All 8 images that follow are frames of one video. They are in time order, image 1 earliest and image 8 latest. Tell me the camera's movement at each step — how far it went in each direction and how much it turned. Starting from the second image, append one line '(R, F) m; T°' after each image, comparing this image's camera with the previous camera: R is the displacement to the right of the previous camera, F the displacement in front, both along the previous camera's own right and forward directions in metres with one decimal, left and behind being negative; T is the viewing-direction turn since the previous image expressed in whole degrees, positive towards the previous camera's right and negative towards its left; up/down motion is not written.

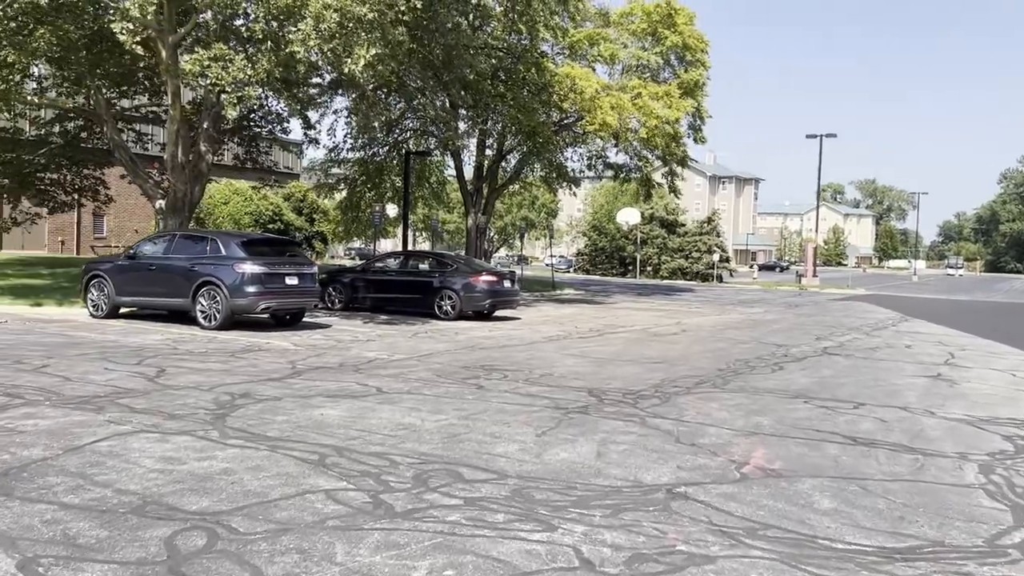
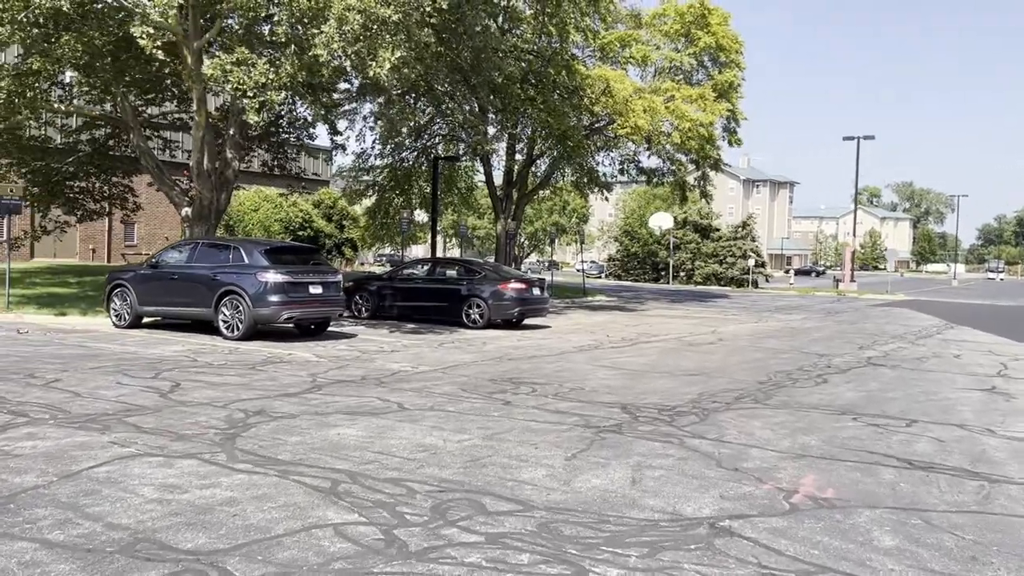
(0.0, +0.5) m; -2°
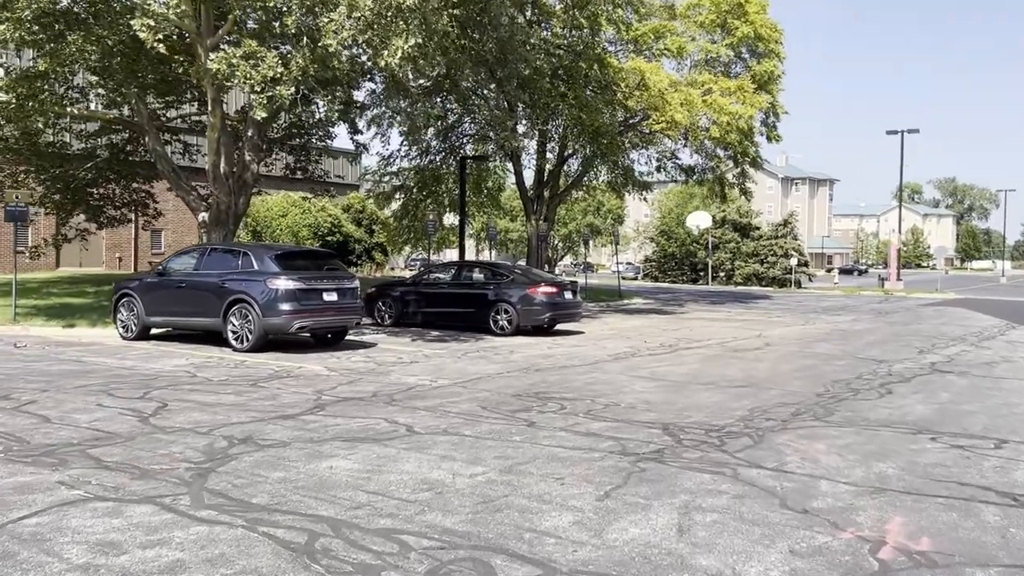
(+0.1, +1.1) m; -2°
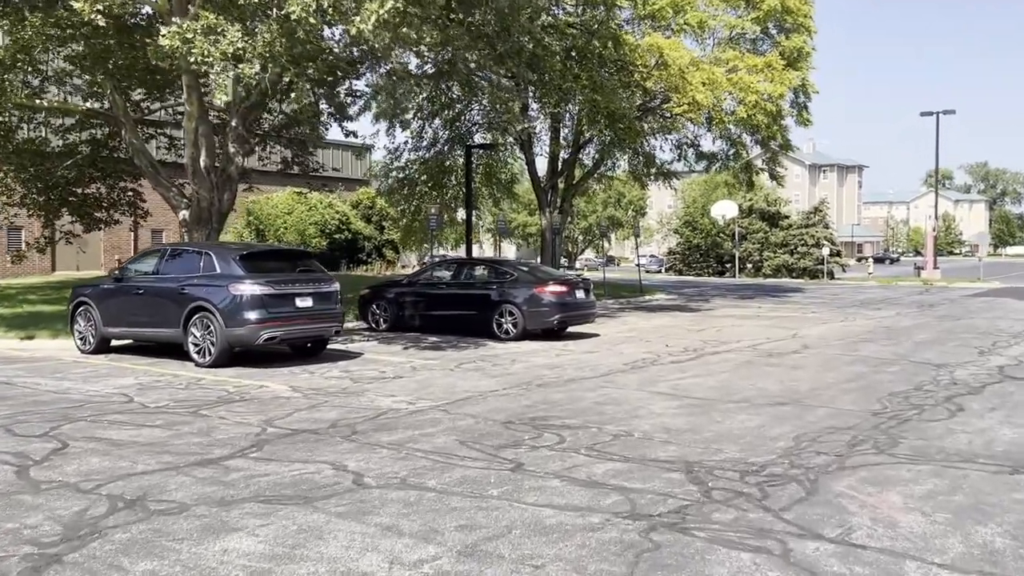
(+0.3, +1.7) m; -2°
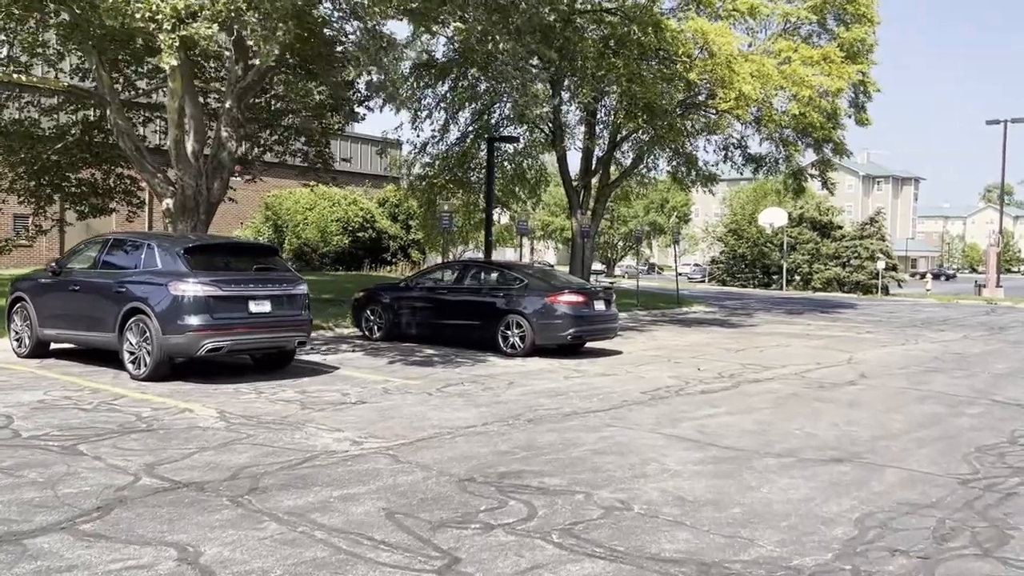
(+0.5, +2.0) m; -3°
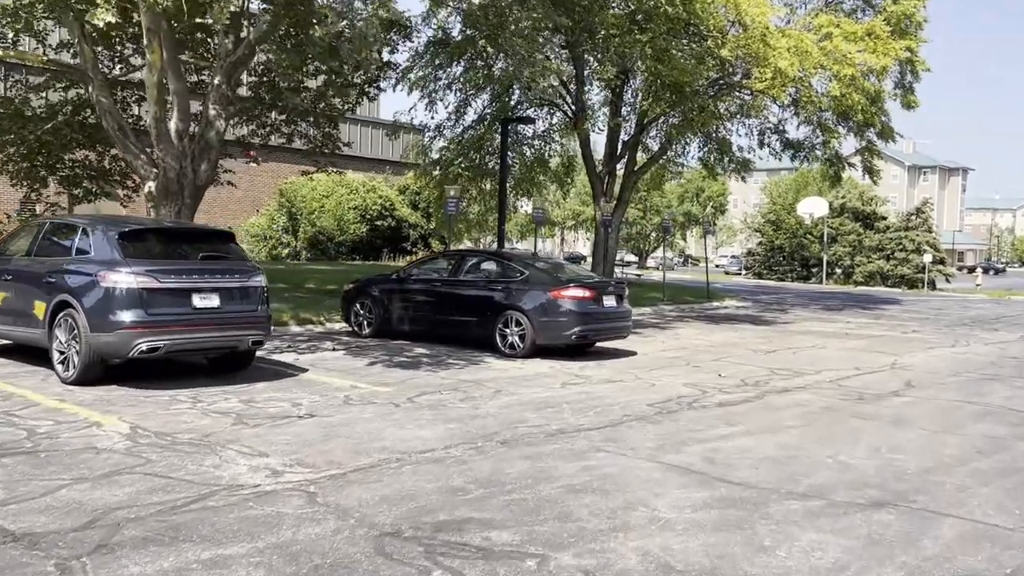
(+0.5, +1.4) m; -2°
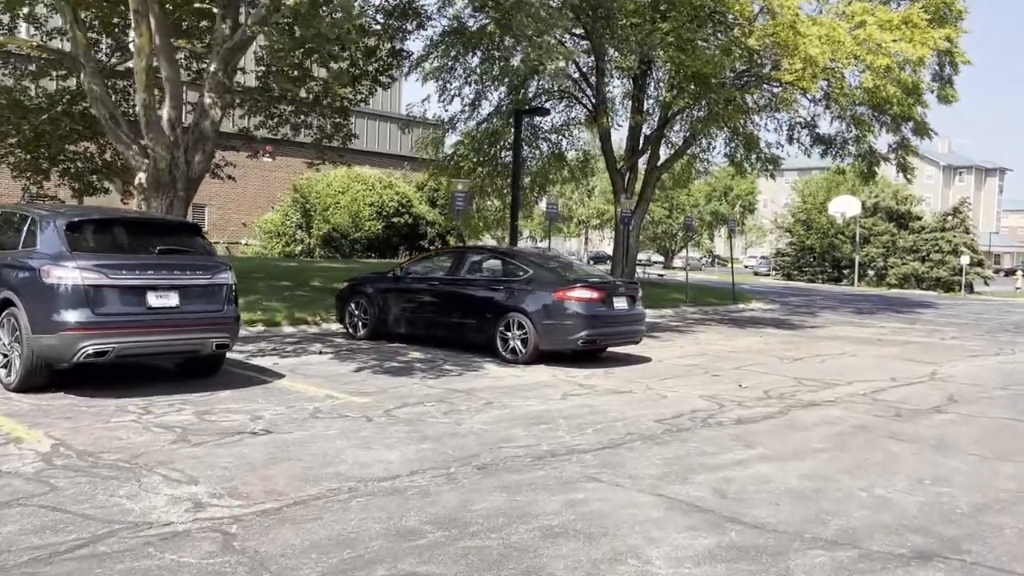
(+0.3, +0.9) m; -2°
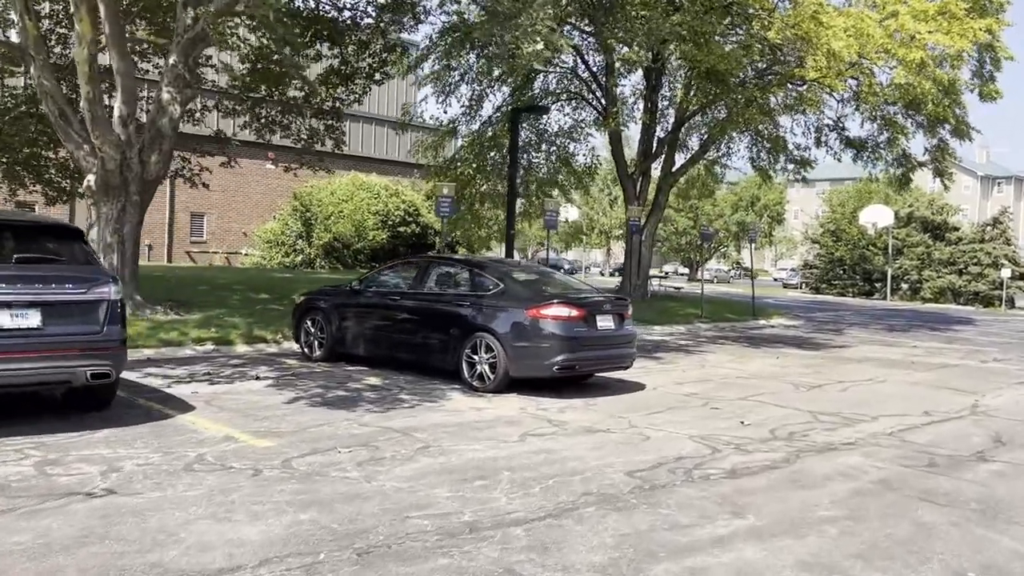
(+0.7, +1.5) m; -2°
